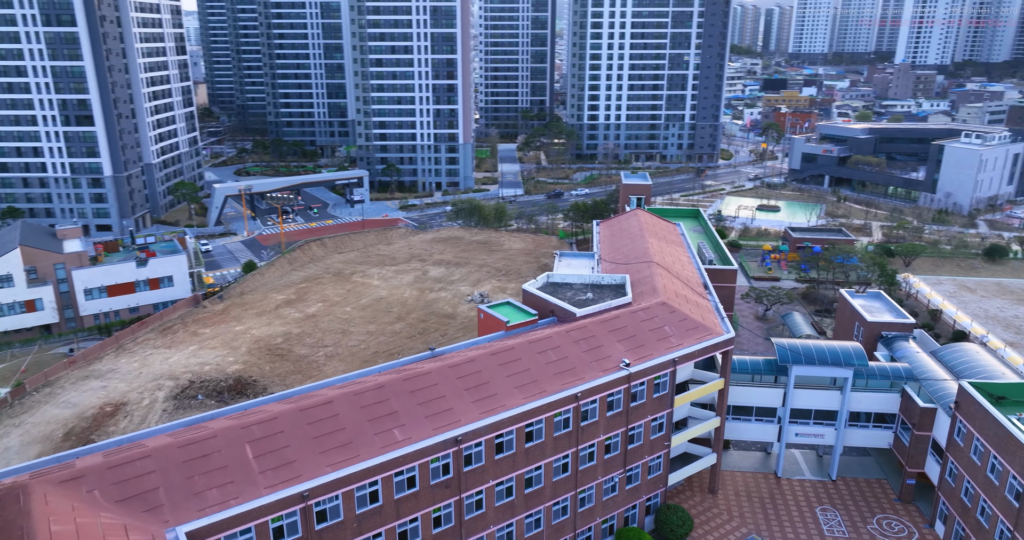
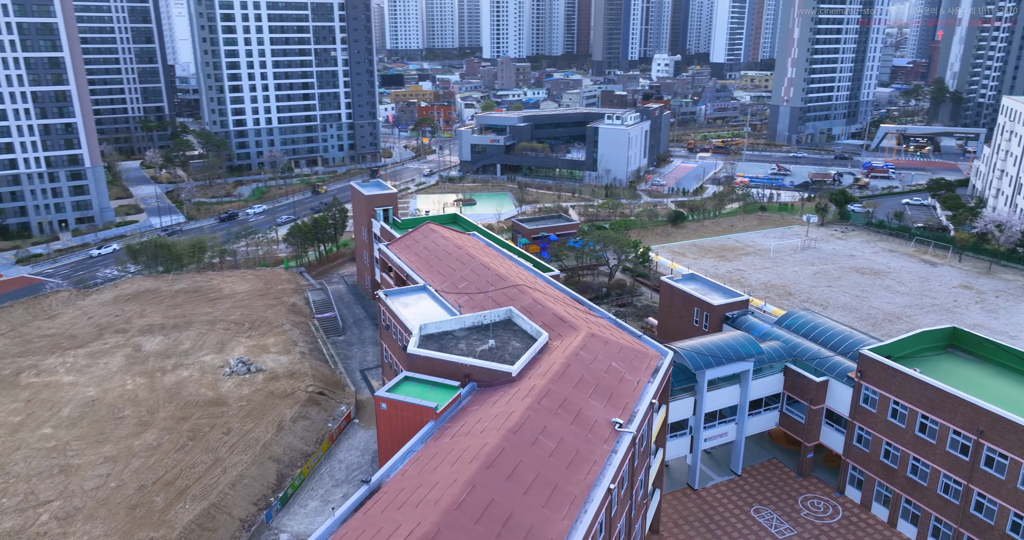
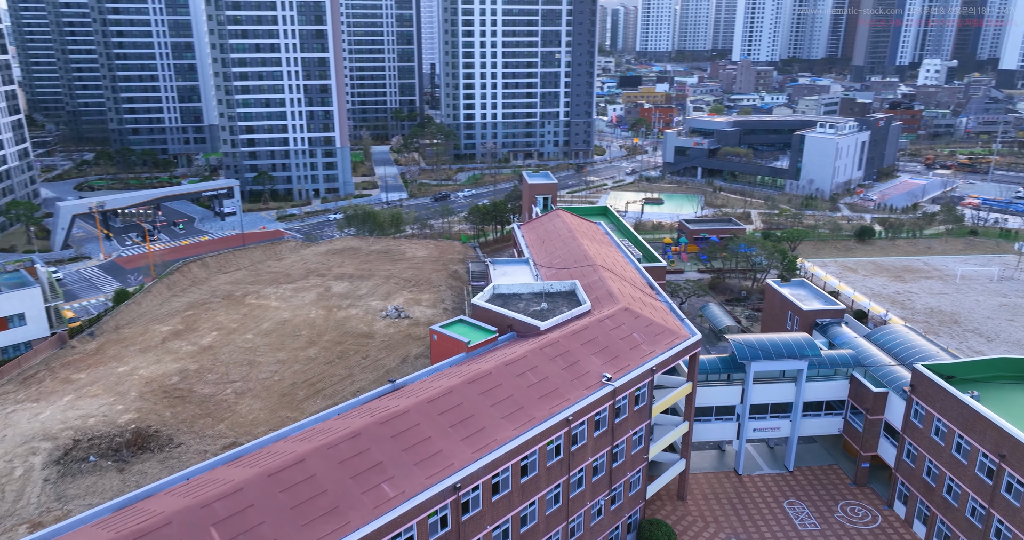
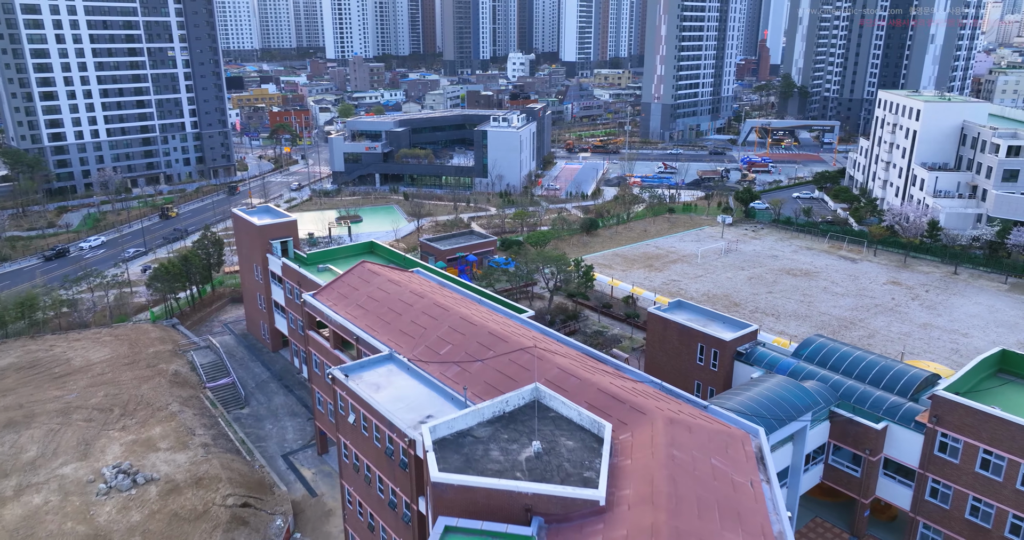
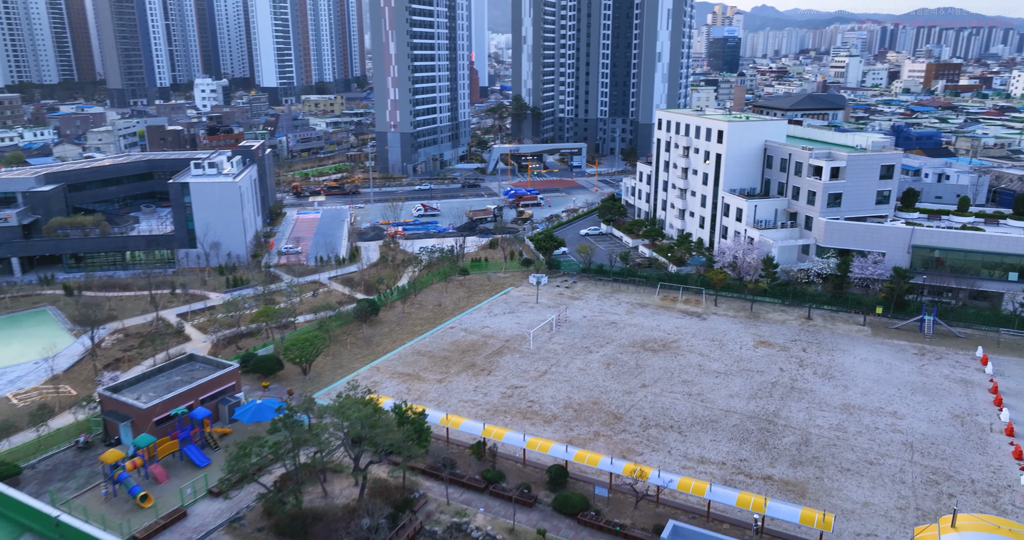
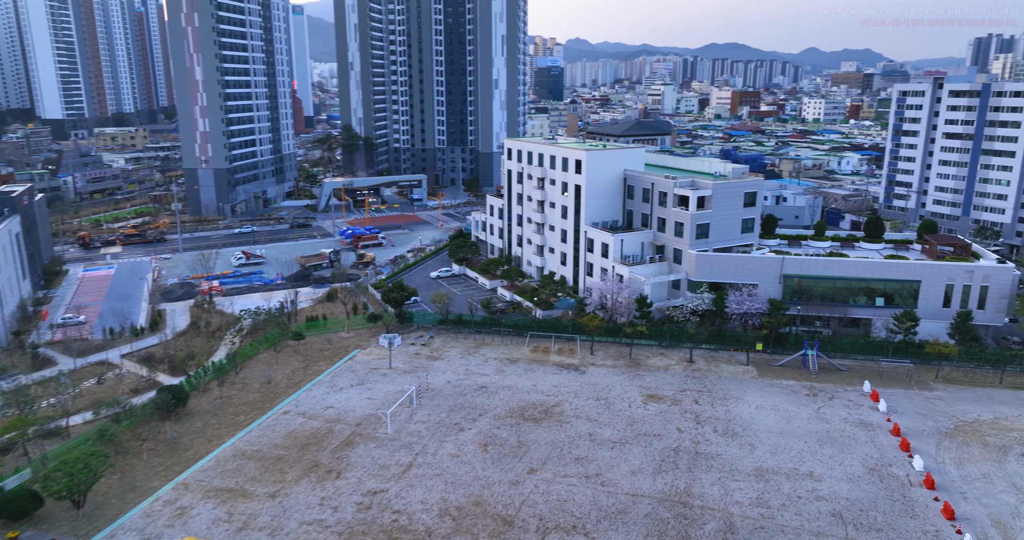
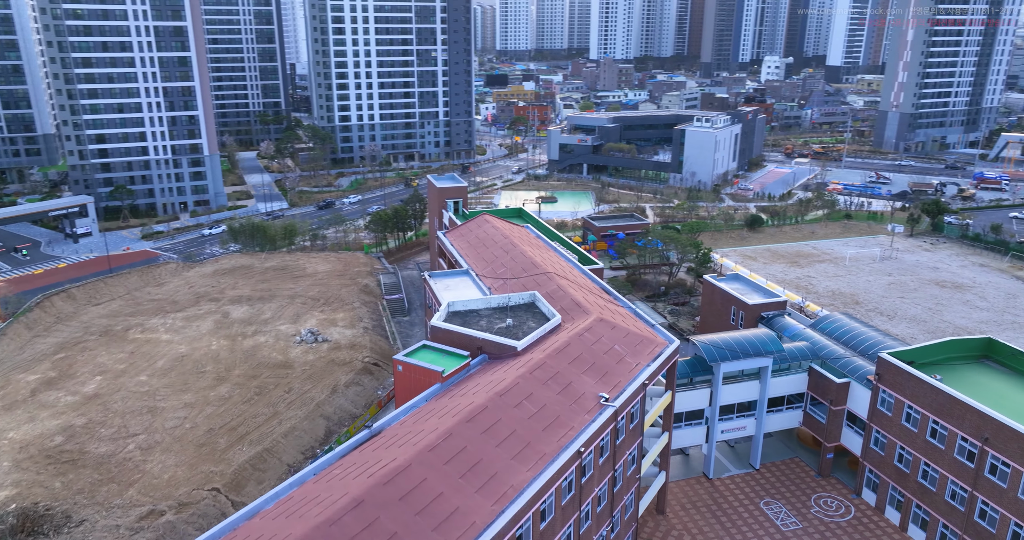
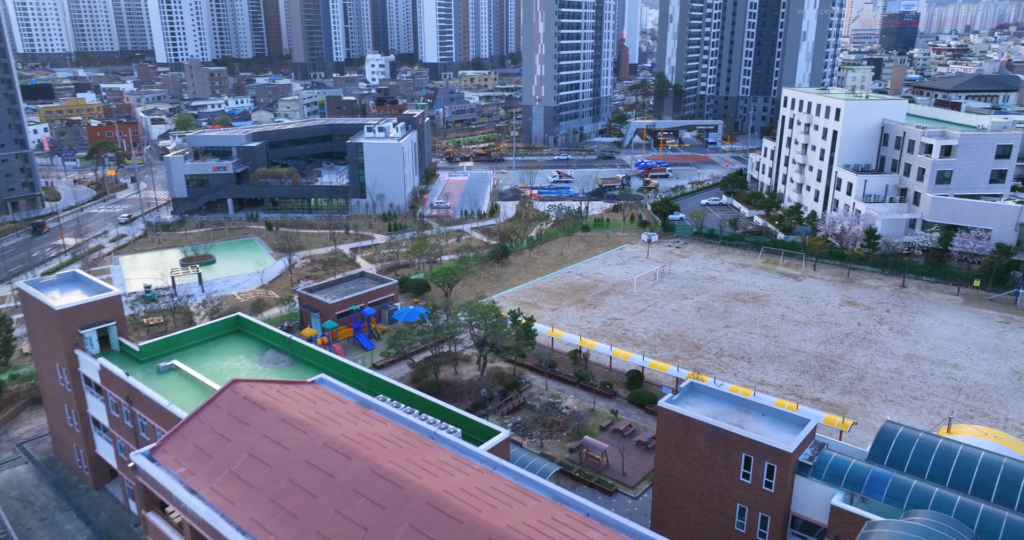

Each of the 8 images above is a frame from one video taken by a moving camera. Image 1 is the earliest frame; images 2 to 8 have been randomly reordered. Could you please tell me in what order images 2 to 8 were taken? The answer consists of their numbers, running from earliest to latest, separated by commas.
3, 7, 2, 4, 8, 5, 6
